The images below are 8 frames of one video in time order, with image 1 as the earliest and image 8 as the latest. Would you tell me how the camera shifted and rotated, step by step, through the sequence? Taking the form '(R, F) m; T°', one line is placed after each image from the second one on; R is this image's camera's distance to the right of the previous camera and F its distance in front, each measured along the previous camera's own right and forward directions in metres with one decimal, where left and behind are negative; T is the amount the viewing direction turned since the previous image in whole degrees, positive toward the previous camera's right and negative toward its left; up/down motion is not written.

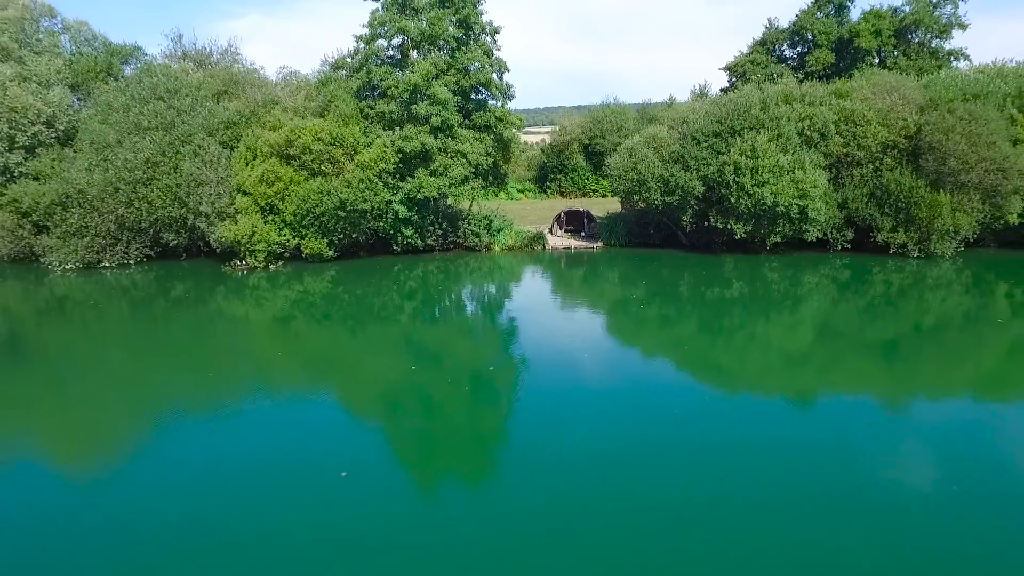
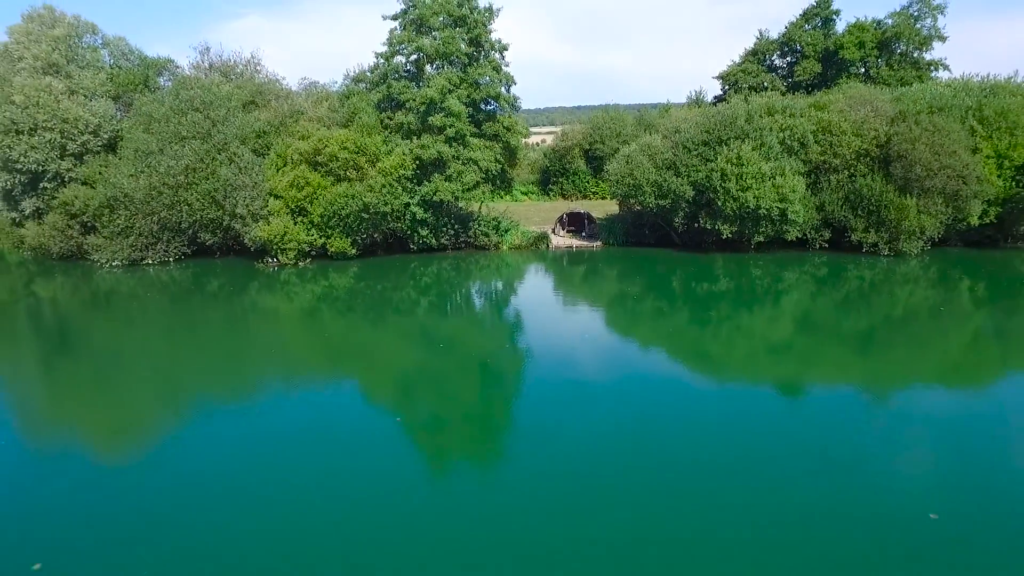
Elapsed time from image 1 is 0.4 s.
(-0.2, -1.8) m; 0°
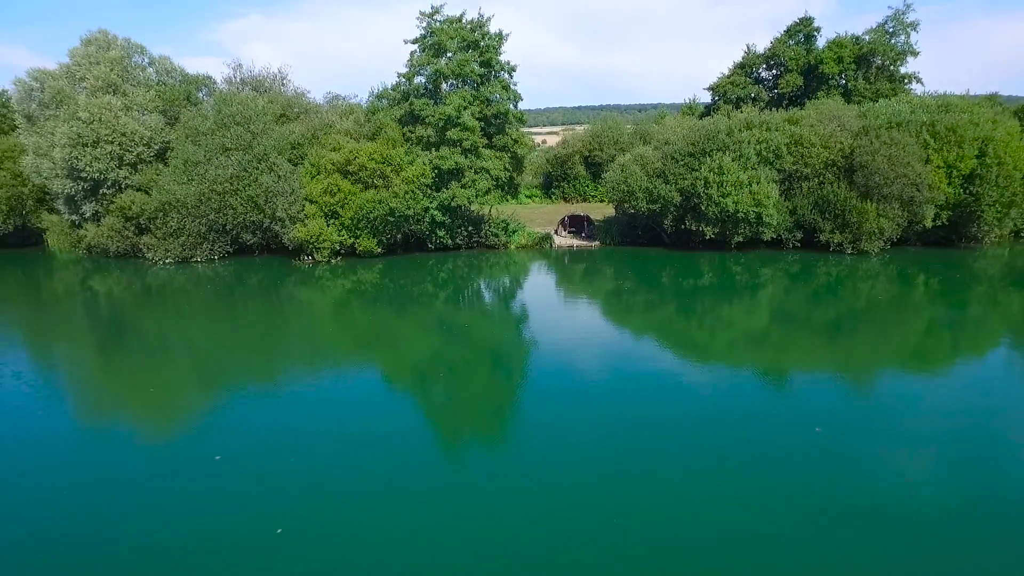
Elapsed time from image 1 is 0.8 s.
(-0.2, -2.5) m; 0°
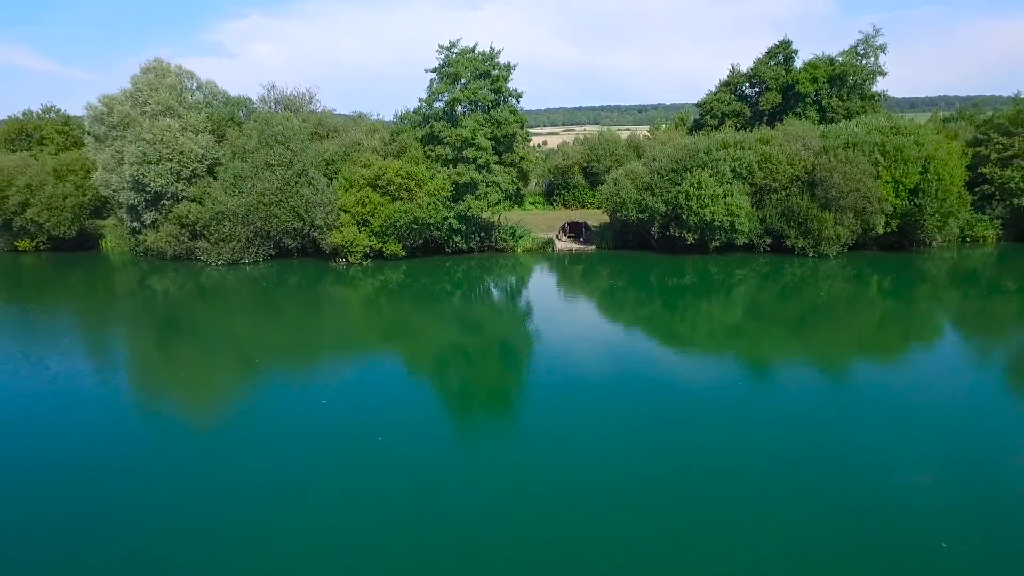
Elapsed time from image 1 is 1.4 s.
(-0.3, -3.3) m; 0°
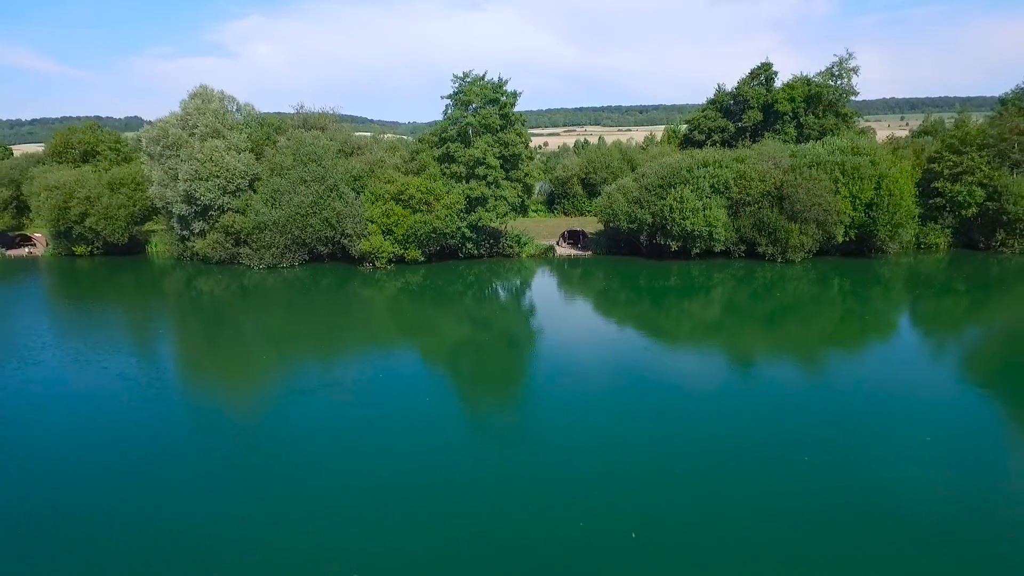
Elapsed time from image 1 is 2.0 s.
(-0.2, -3.5) m; 0°
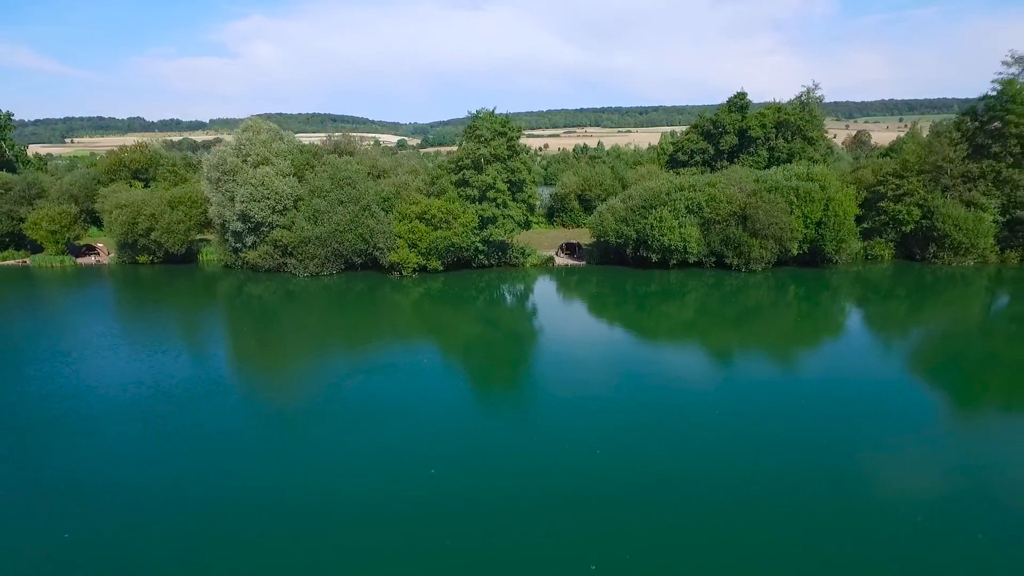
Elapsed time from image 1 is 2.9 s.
(-0.3, -5.2) m; 0°
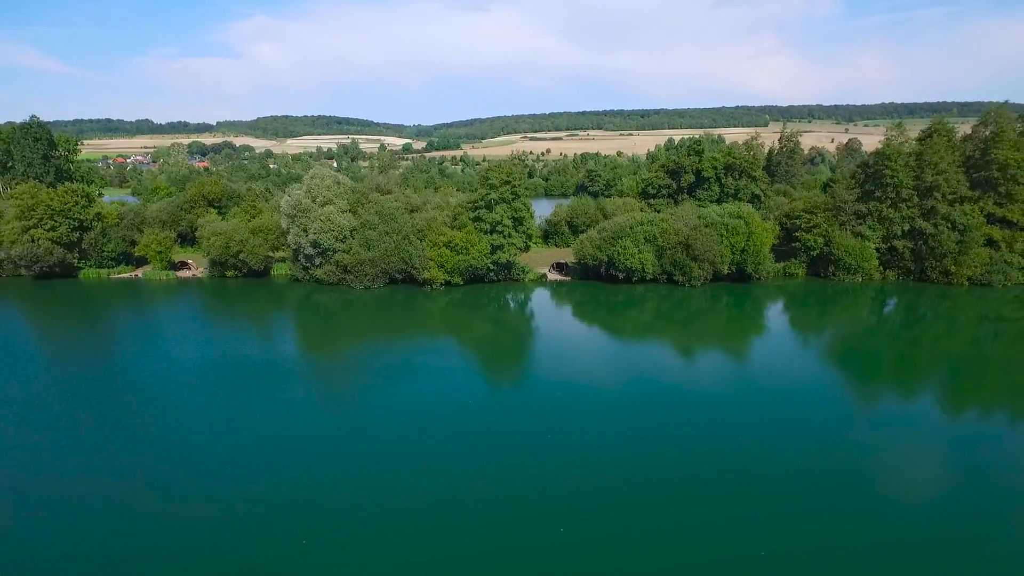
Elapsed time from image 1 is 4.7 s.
(0.0, -11.5) m; 0°
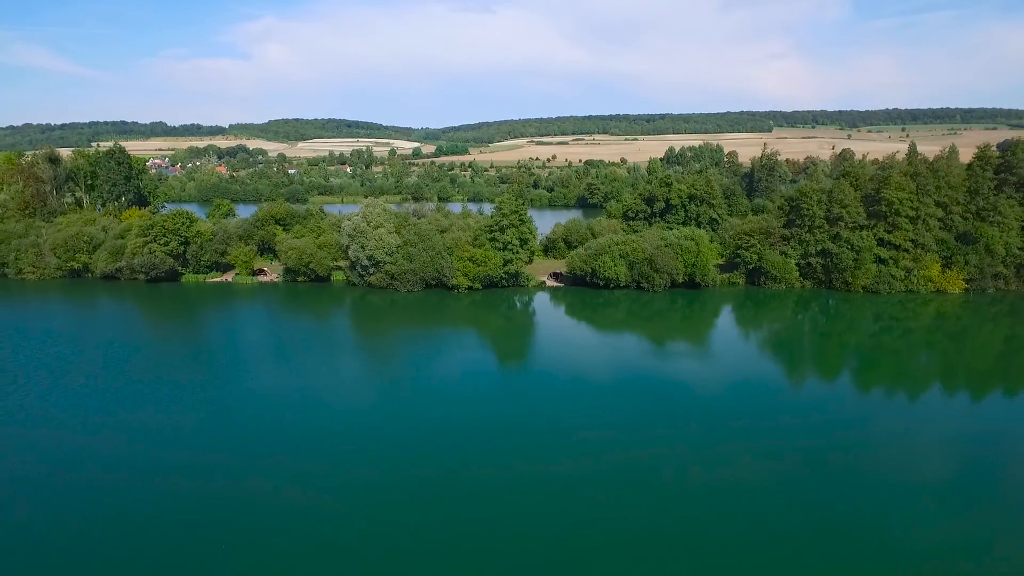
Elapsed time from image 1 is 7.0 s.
(-0.1, -14.6) m; -1°
